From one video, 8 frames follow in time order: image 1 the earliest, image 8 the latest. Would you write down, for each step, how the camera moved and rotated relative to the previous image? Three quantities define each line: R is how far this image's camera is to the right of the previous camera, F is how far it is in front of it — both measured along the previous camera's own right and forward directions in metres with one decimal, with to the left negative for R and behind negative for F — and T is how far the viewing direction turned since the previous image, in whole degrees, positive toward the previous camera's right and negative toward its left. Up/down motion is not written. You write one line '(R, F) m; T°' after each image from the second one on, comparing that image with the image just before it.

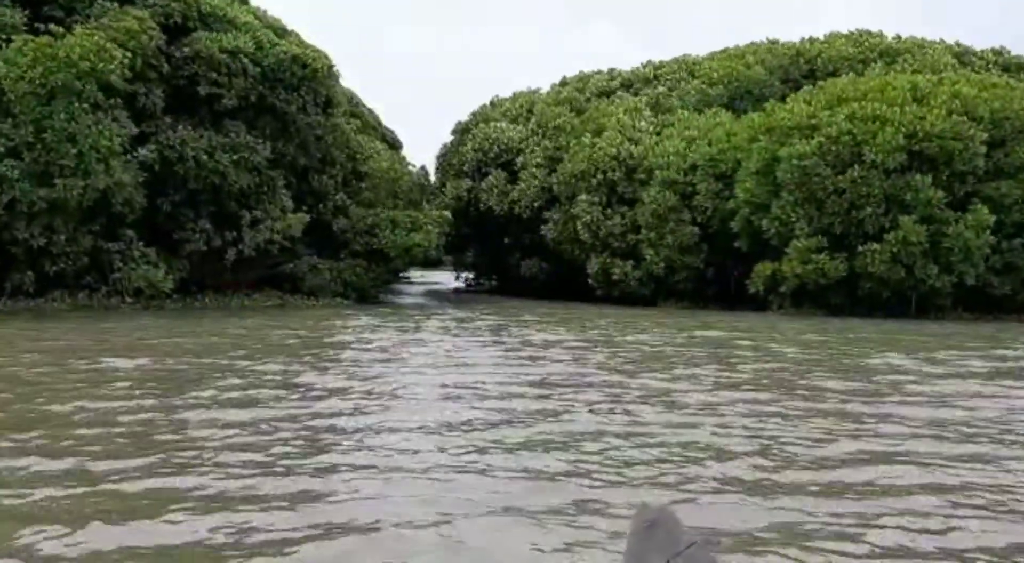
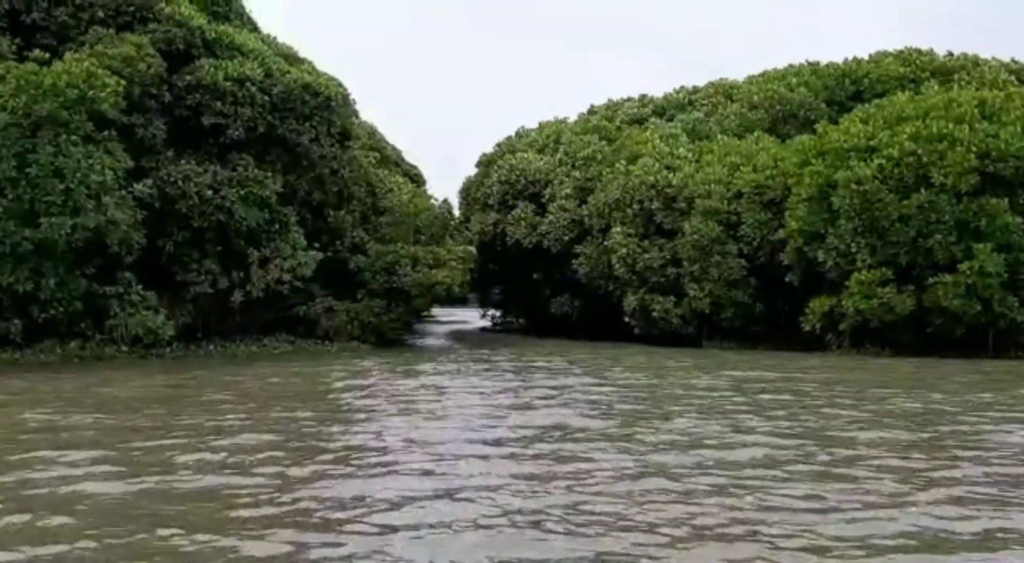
(-0.1, +1.5) m; -2°
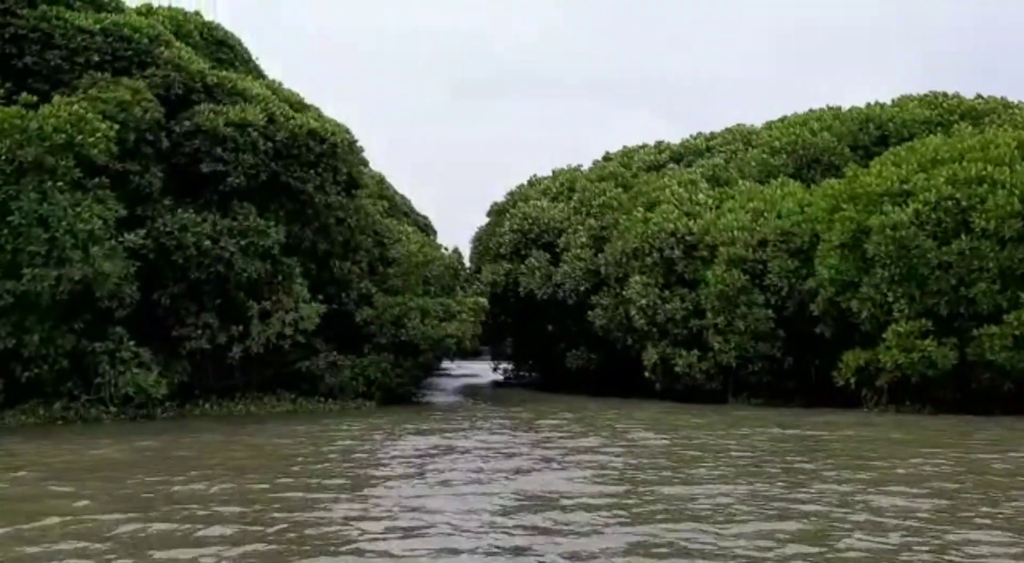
(0.0, +0.9) m; -1°
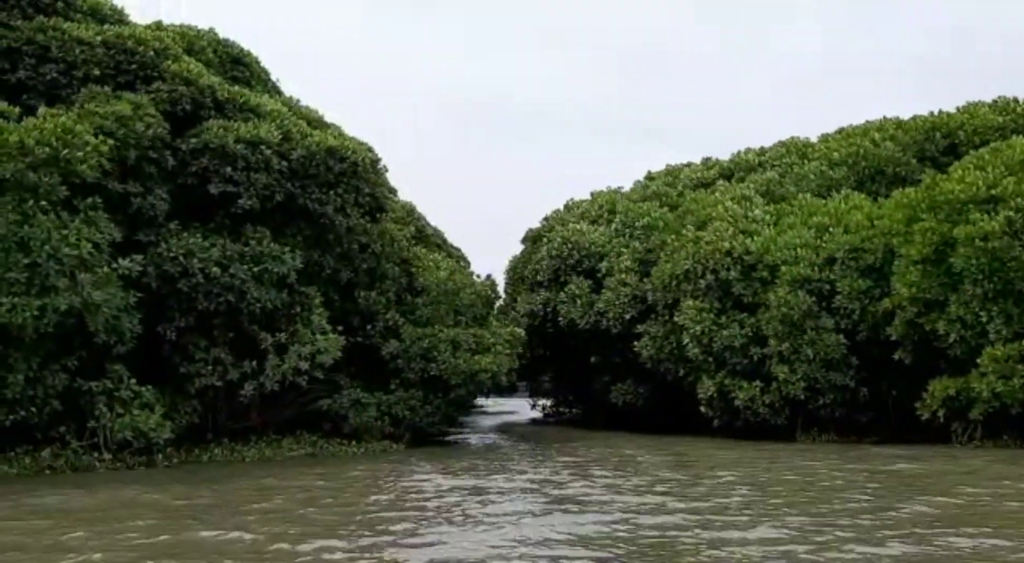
(-0.1, +1.5) m; -2°
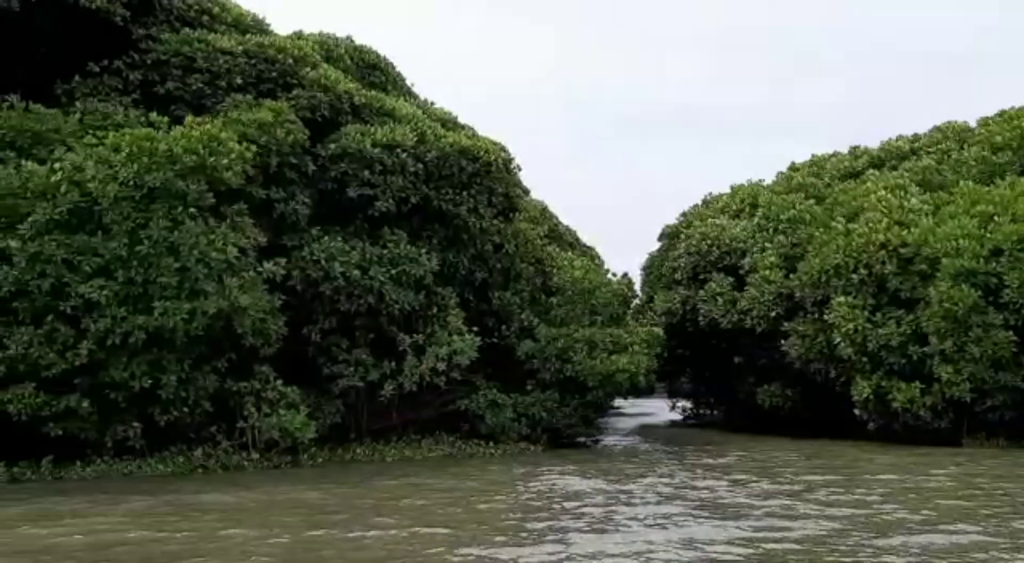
(-0.1, +0.3) m; -8°
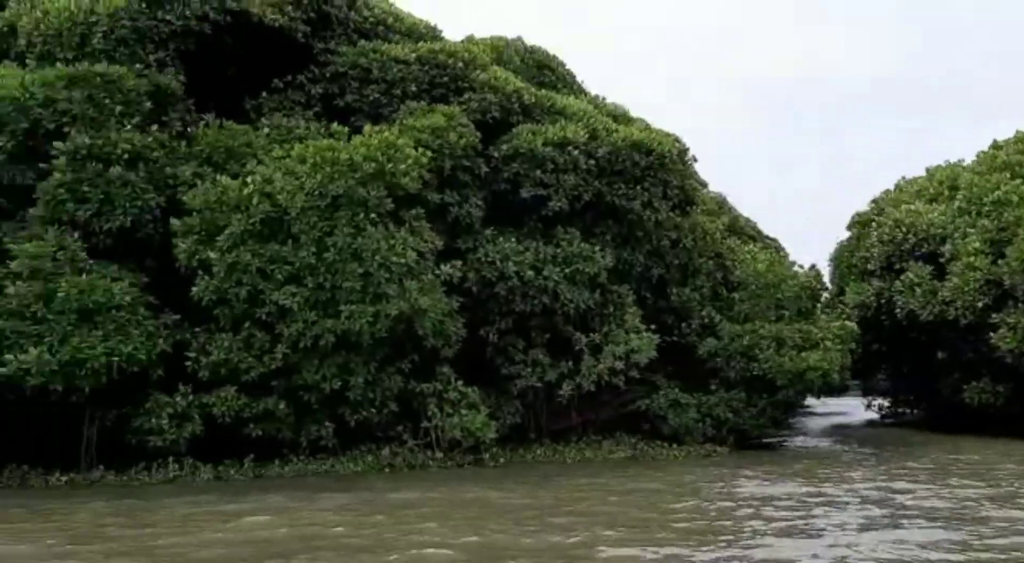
(0.0, +0.2) m; -11°
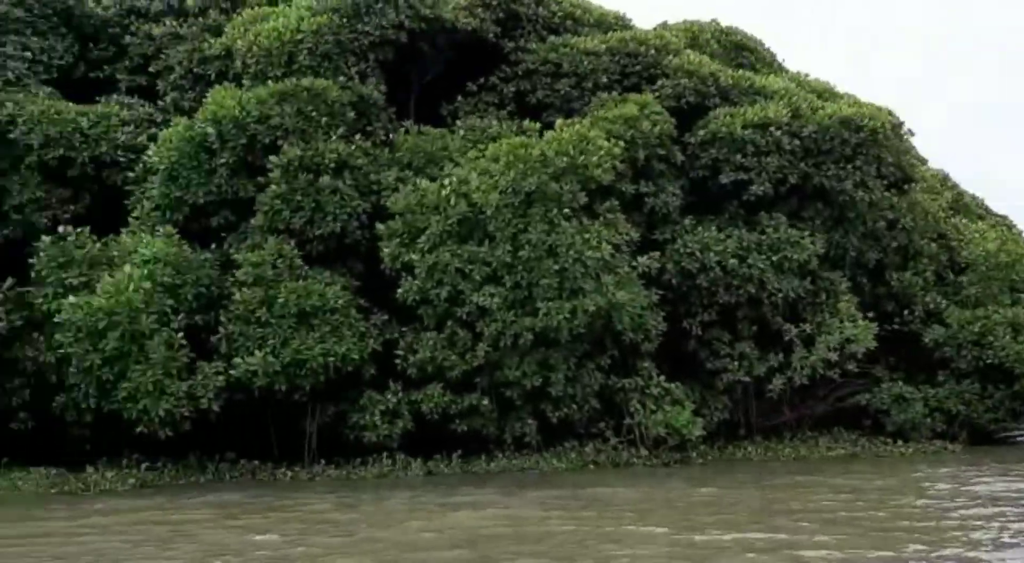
(0.0, +0.2) m; -12°
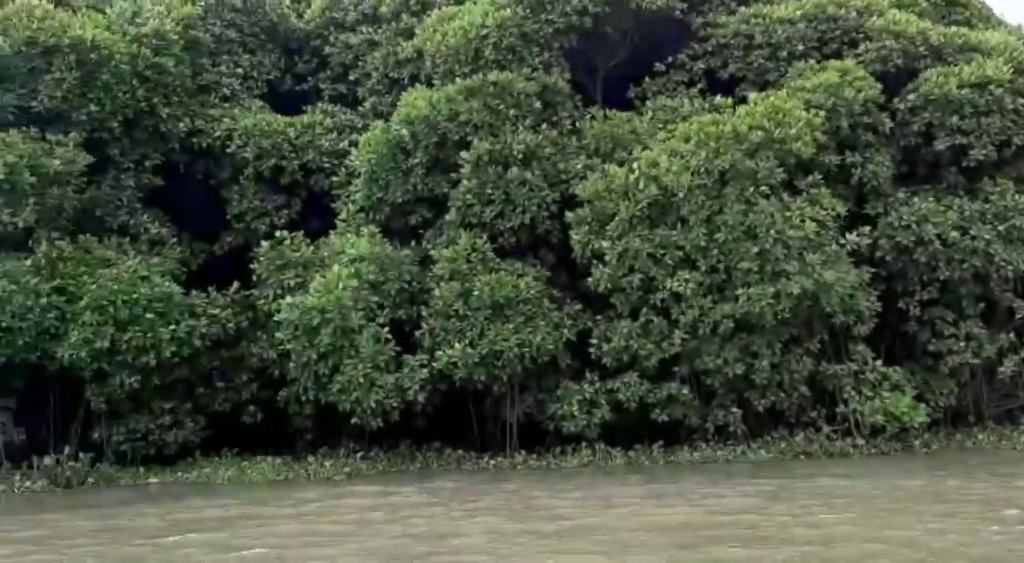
(+0.1, +0.1) m; -12°
